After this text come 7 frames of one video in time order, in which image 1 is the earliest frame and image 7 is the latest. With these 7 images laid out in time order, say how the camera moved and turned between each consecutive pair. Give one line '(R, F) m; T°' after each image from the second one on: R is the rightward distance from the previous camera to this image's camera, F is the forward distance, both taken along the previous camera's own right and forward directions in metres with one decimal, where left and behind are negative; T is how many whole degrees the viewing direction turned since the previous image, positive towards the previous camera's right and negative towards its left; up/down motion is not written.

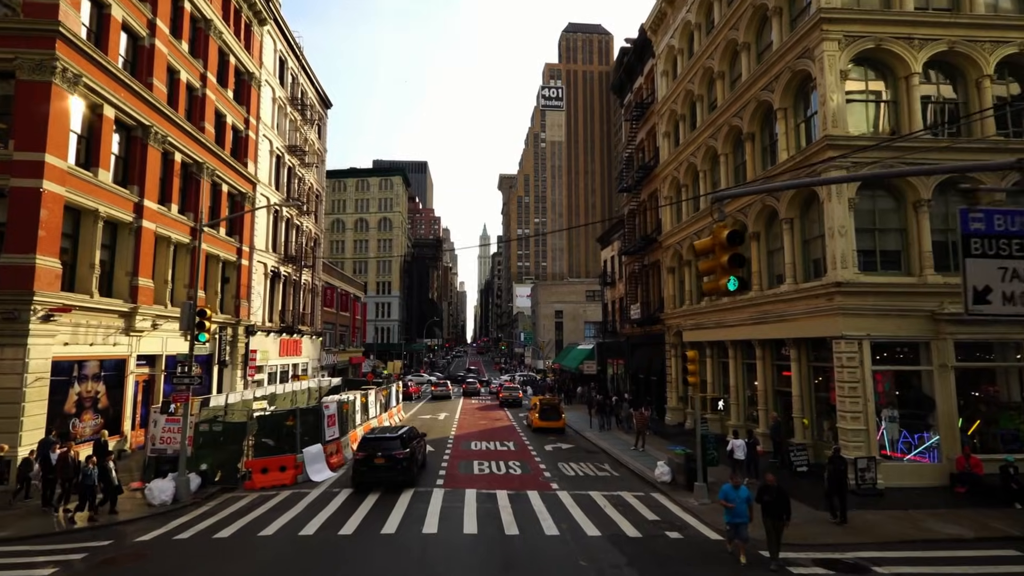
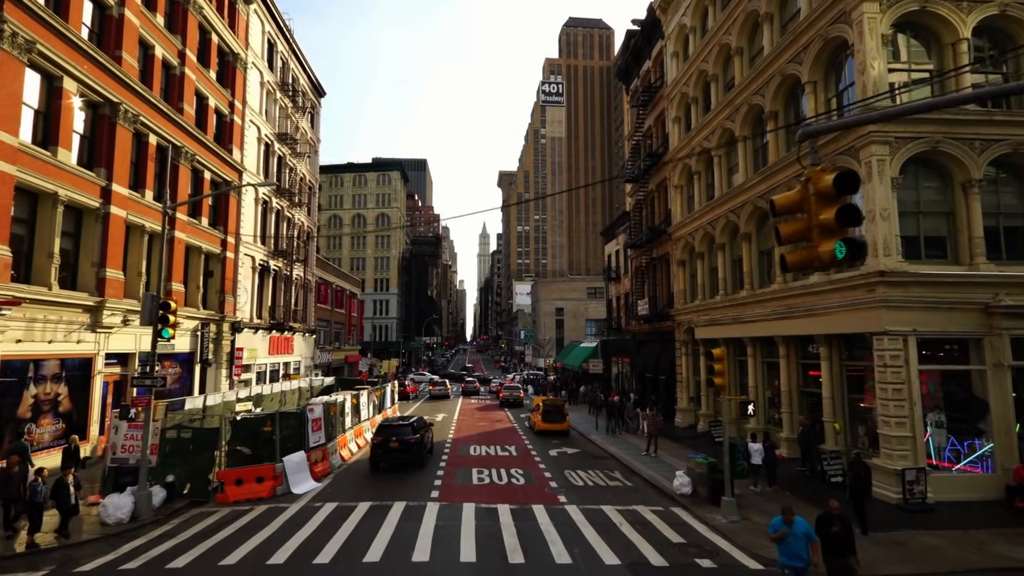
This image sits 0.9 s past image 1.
(-0.1, +1.8) m; 0°
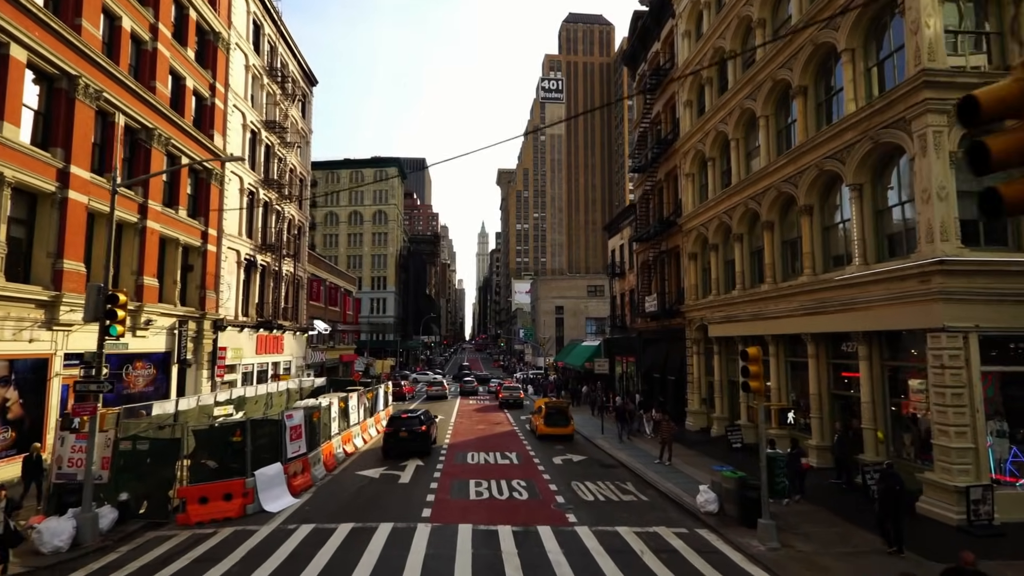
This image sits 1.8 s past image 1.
(-0.1, +1.9) m; 0°
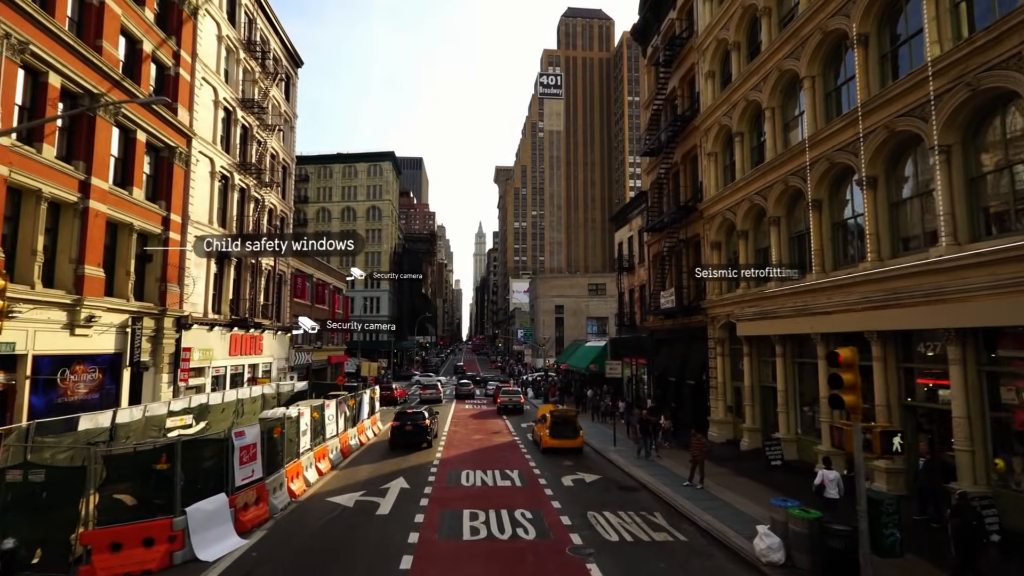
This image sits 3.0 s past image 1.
(-0.2, +3.1) m; 0°
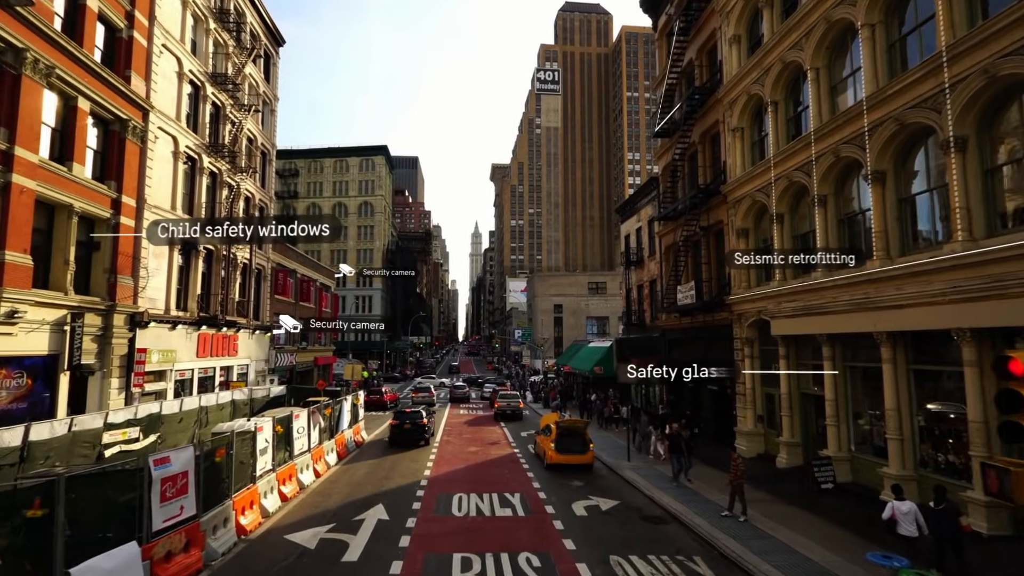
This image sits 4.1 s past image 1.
(-0.1, +3.0) m; 0°
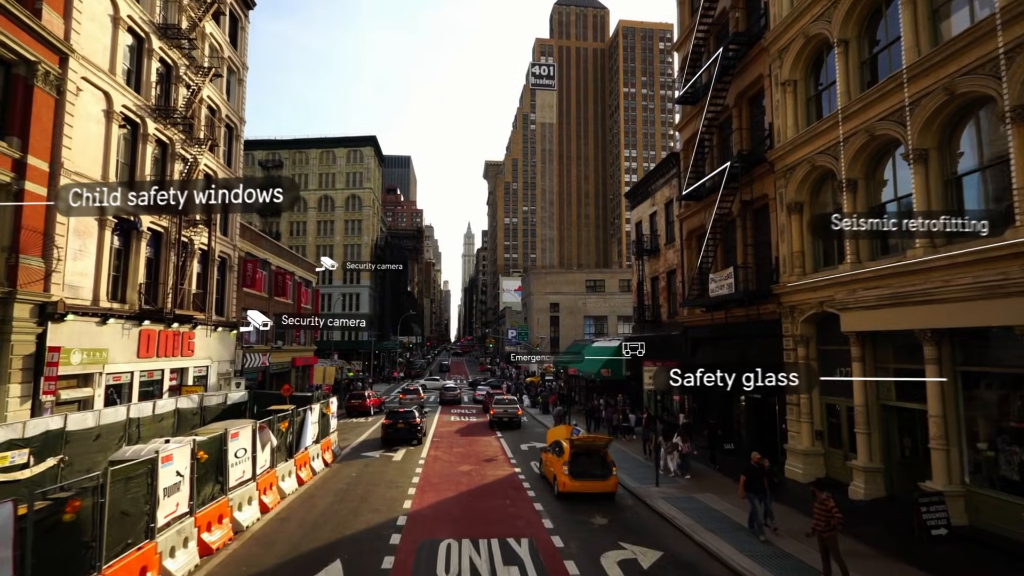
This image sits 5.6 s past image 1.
(-0.3, +4.0) m; +1°
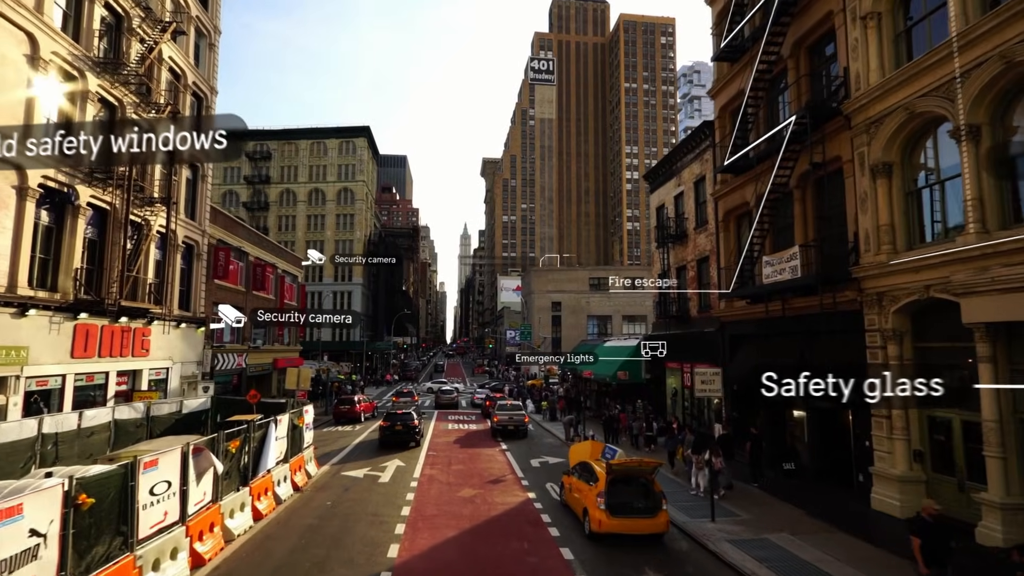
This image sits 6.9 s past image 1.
(-0.5, +3.7) m; 0°
